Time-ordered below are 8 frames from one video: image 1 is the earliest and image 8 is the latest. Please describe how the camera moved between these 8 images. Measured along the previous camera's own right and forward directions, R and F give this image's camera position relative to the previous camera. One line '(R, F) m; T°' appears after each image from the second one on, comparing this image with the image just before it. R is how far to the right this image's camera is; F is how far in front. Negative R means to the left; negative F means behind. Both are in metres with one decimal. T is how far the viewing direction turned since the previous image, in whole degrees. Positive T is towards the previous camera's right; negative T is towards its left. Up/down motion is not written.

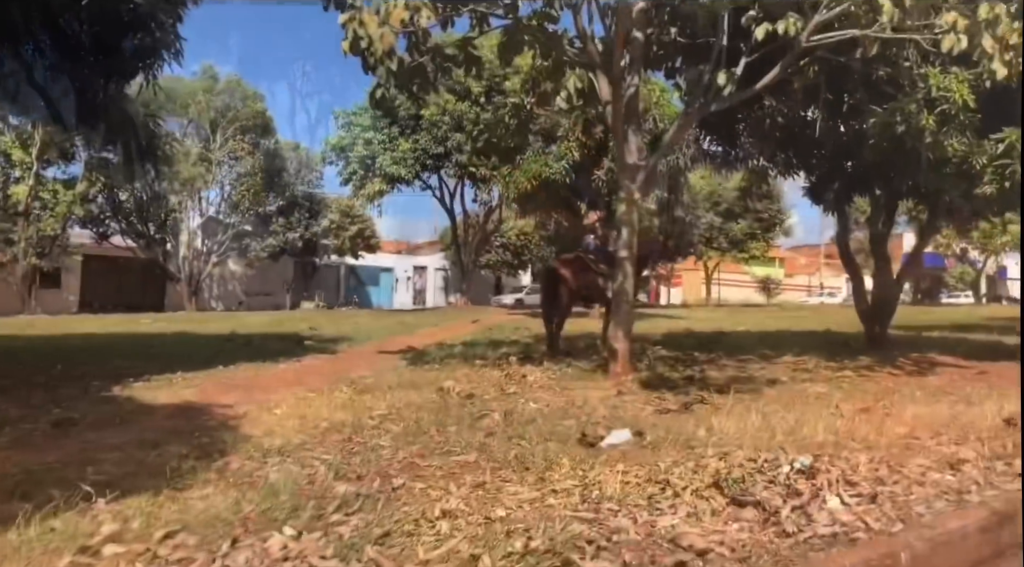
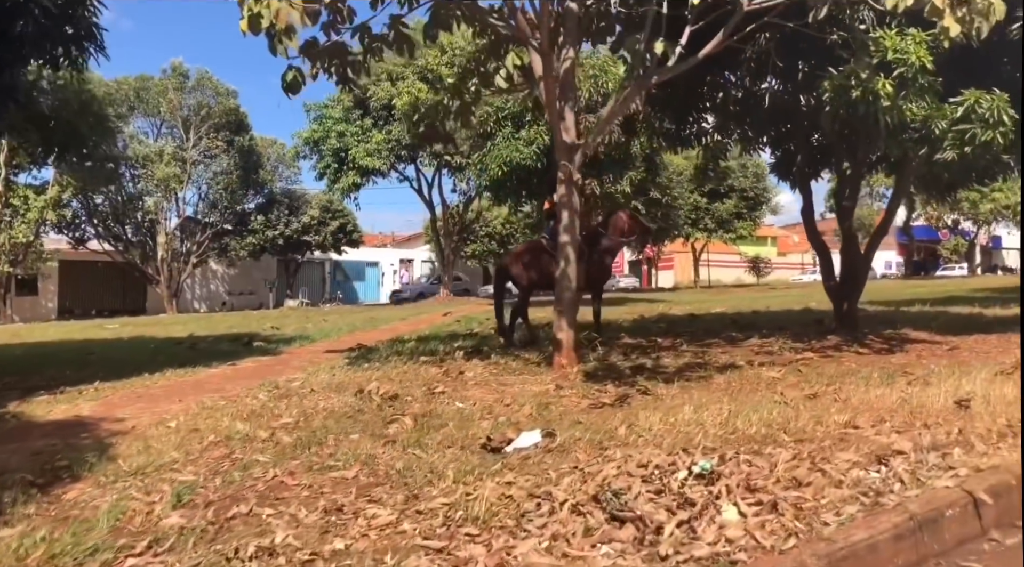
(+0.5, +0.4) m; 0°
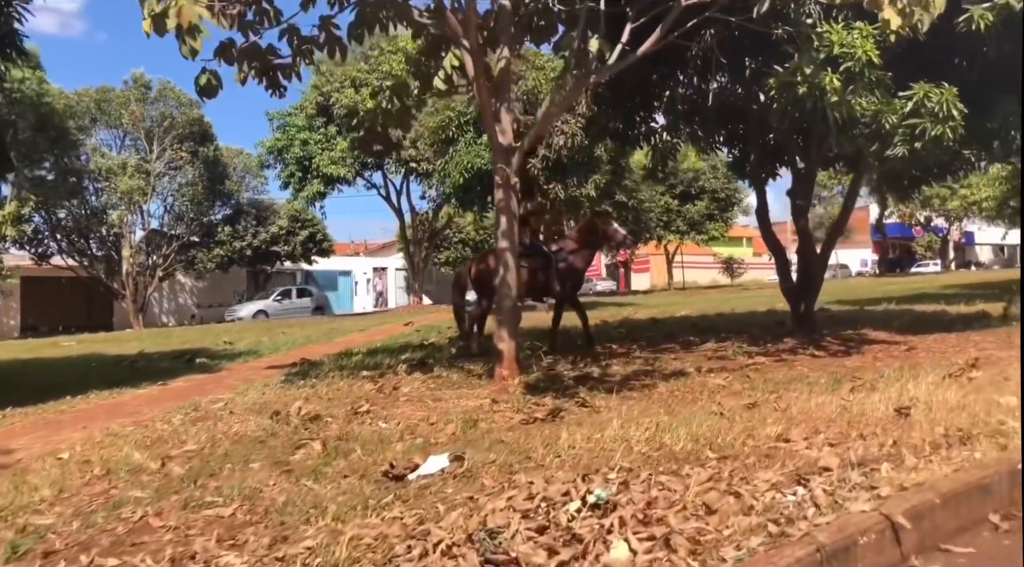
(+0.4, +0.3) m; +1°
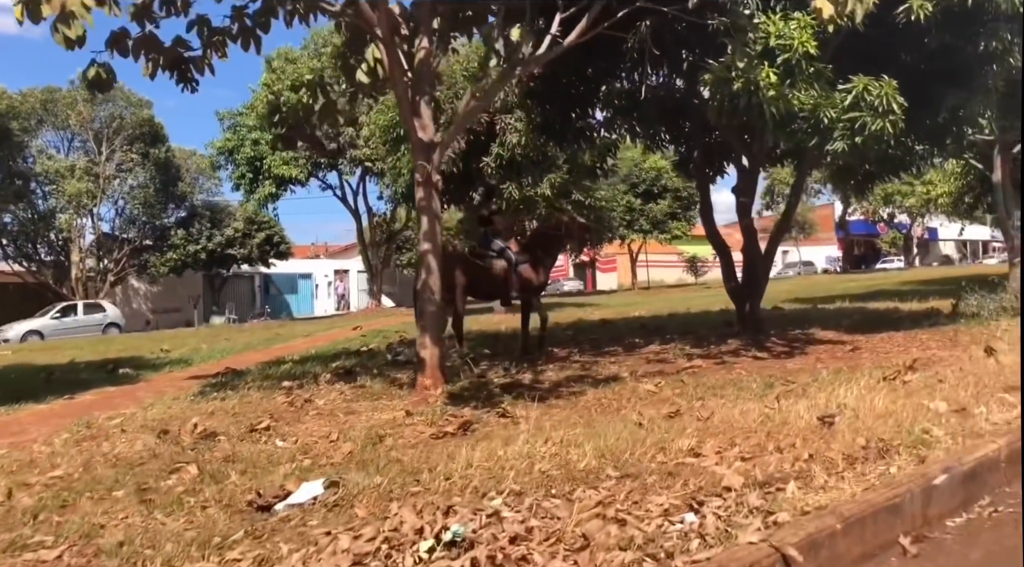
(+0.4, +0.3) m; +2°
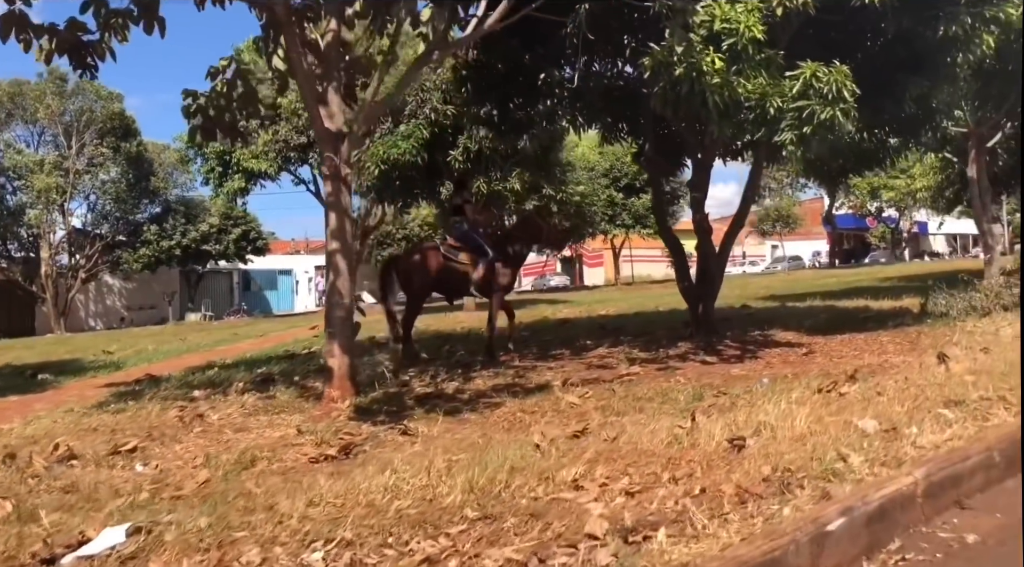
(+0.6, +0.5) m; 0°
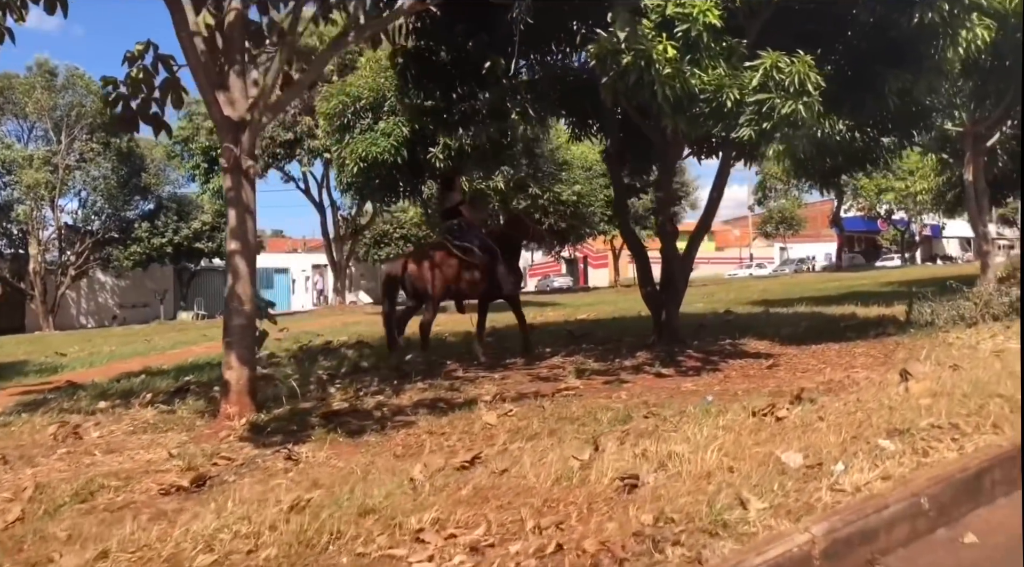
(+0.6, +0.6) m; -1°
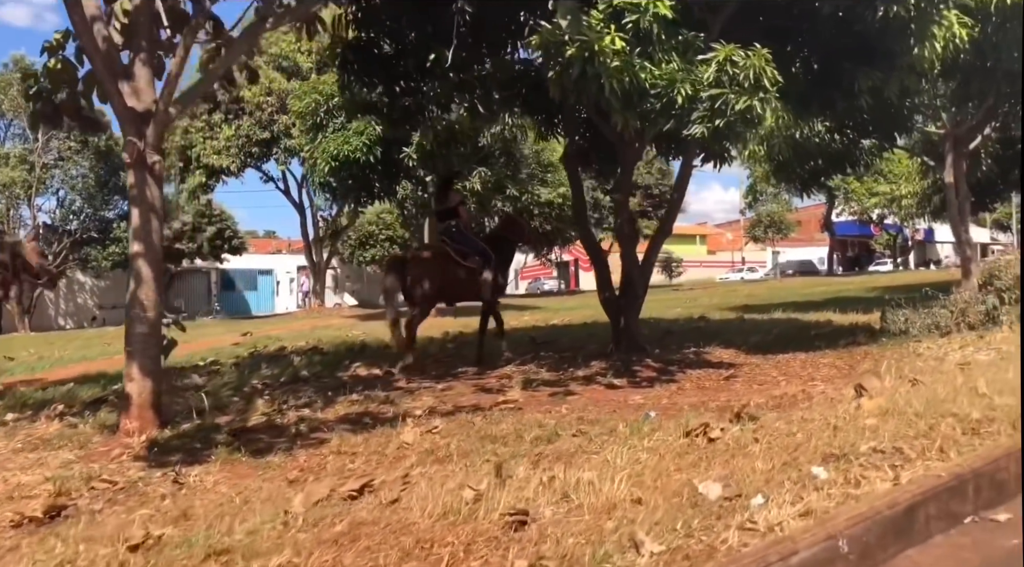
(+0.4, +0.4) m; 0°
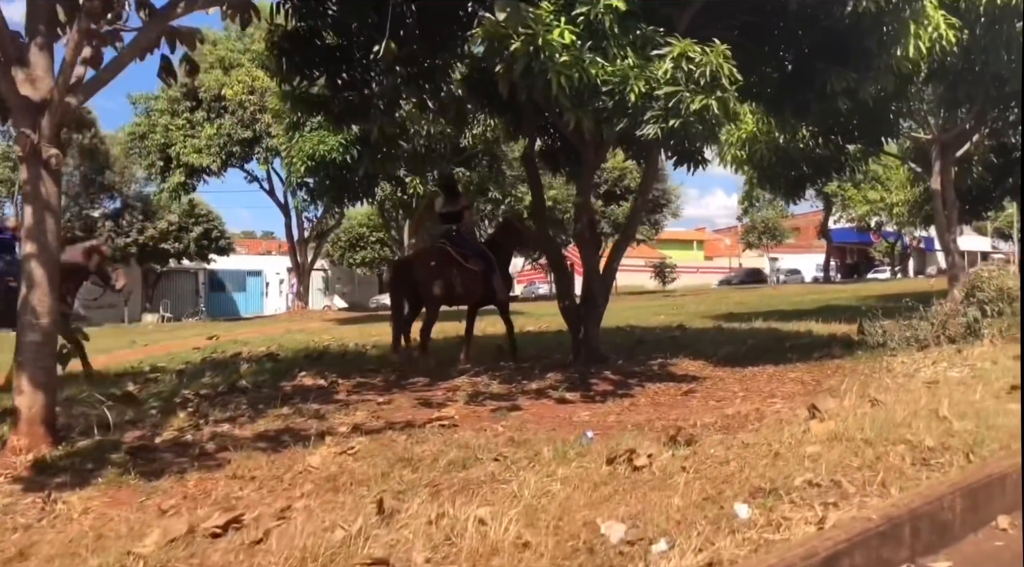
(+0.4, +0.4) m; 0°
